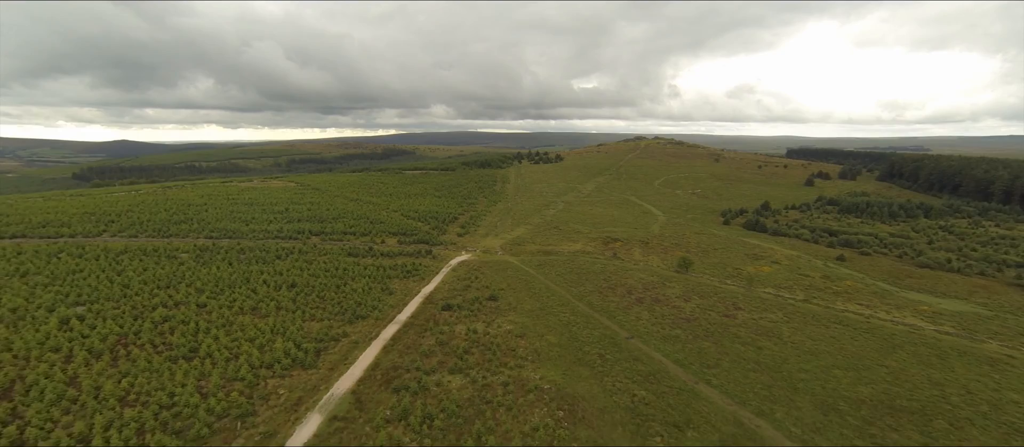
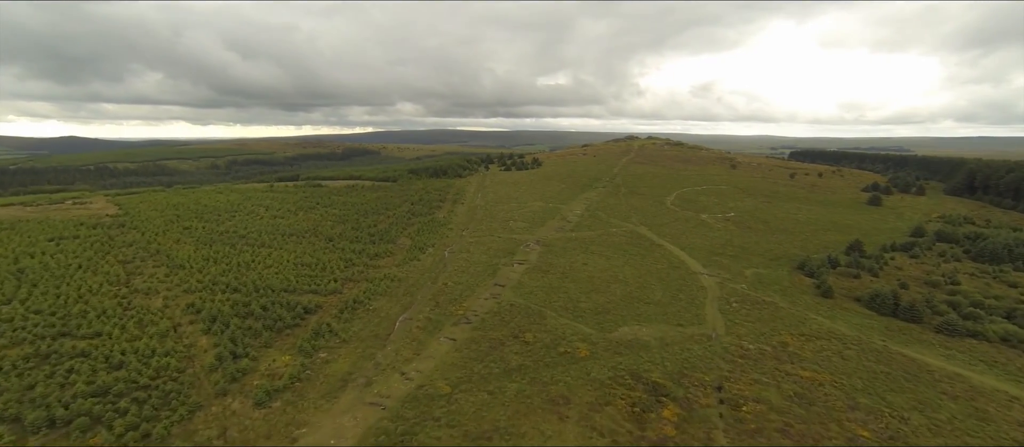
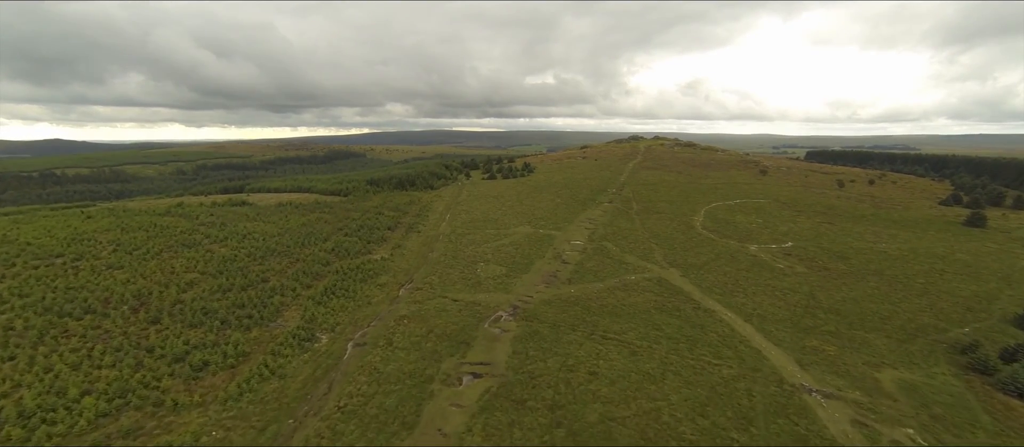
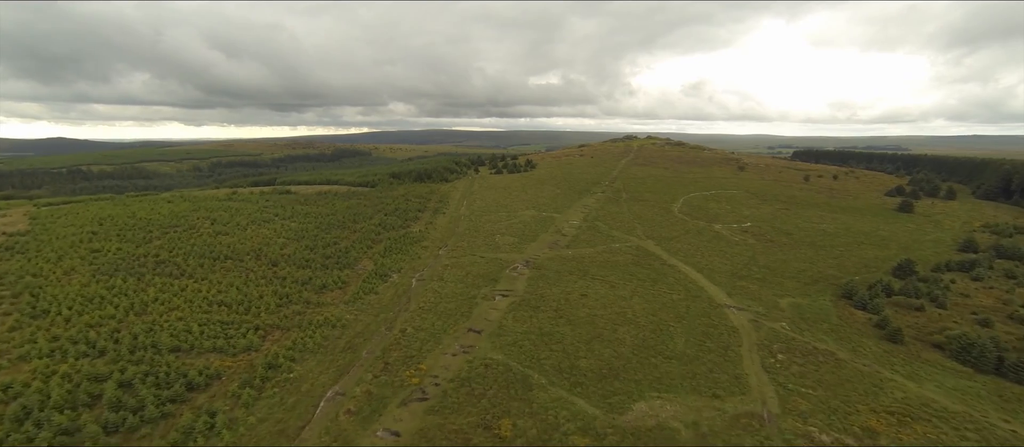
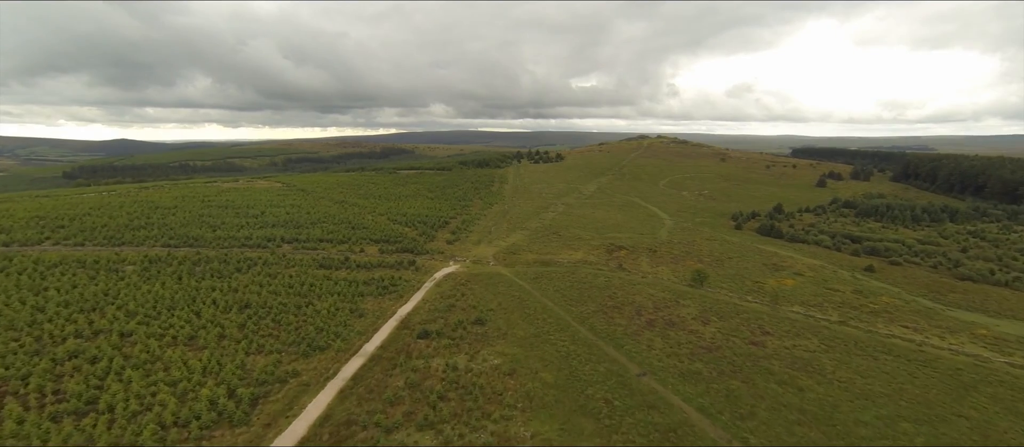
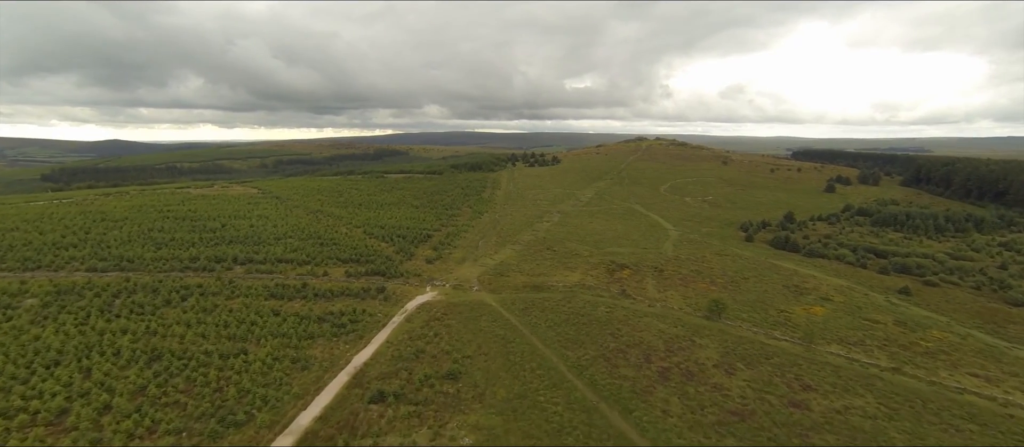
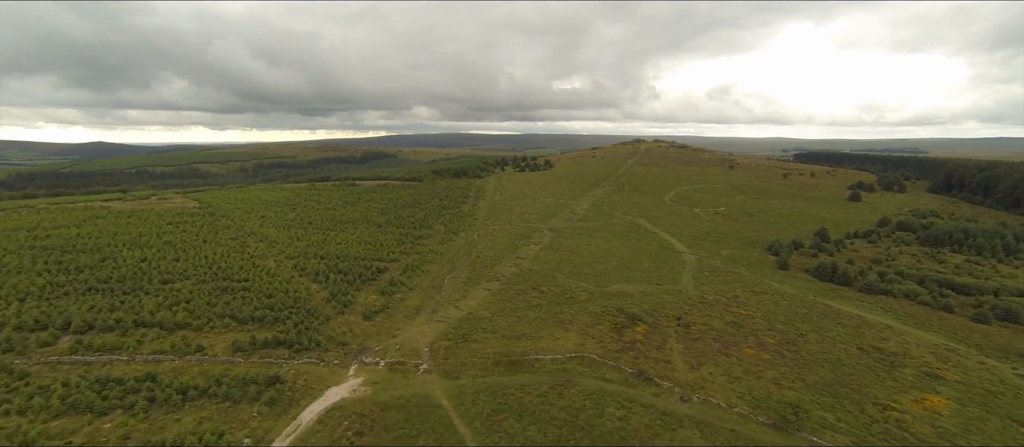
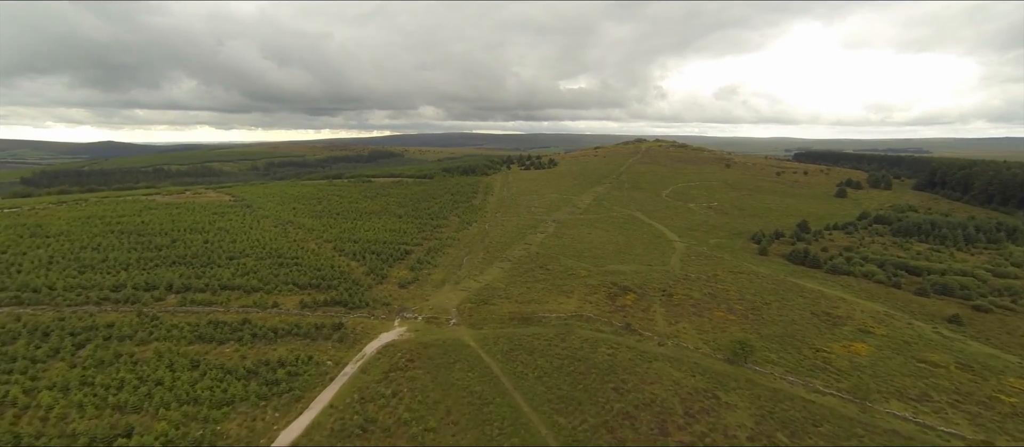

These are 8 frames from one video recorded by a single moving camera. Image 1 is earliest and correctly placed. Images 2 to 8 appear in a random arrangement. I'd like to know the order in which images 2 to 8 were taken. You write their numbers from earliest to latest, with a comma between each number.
5, 6, 8, 7, 2, 4, 3
